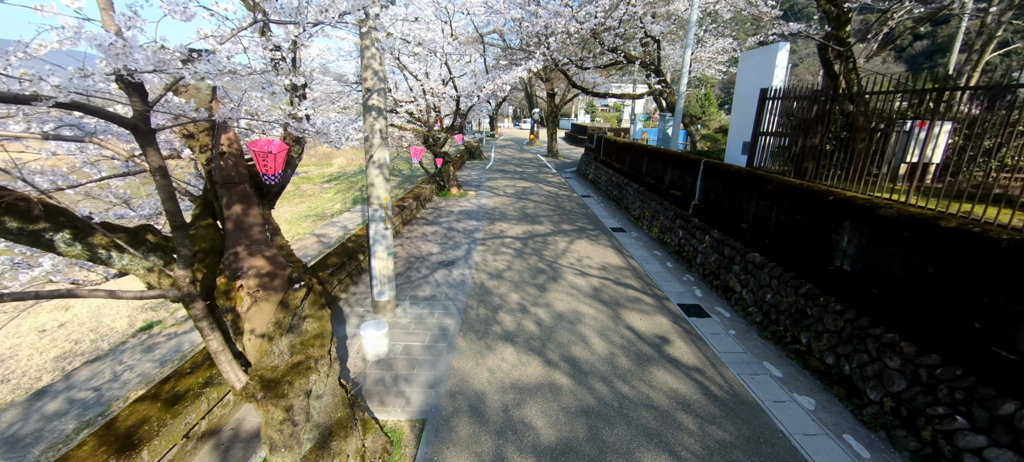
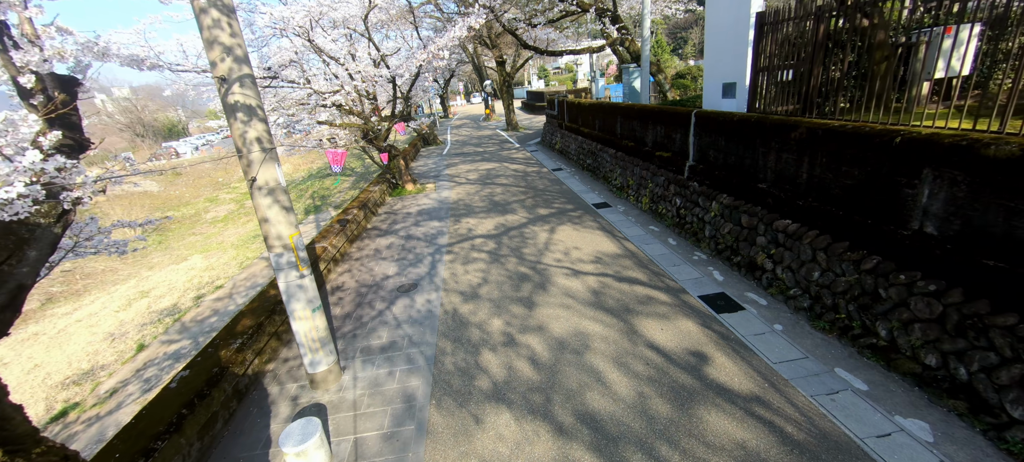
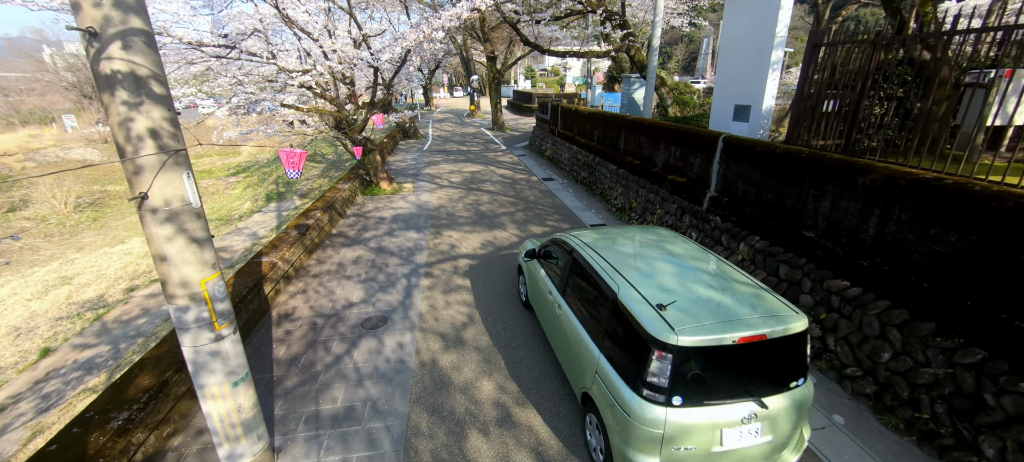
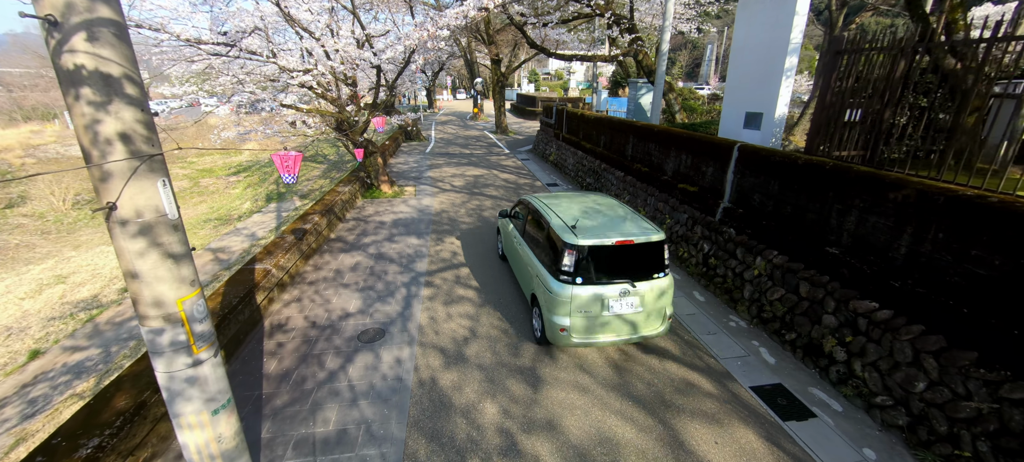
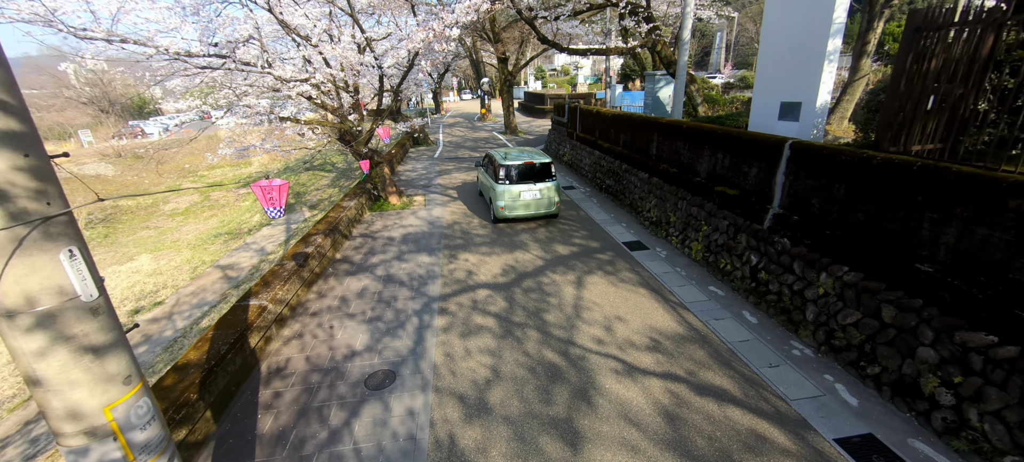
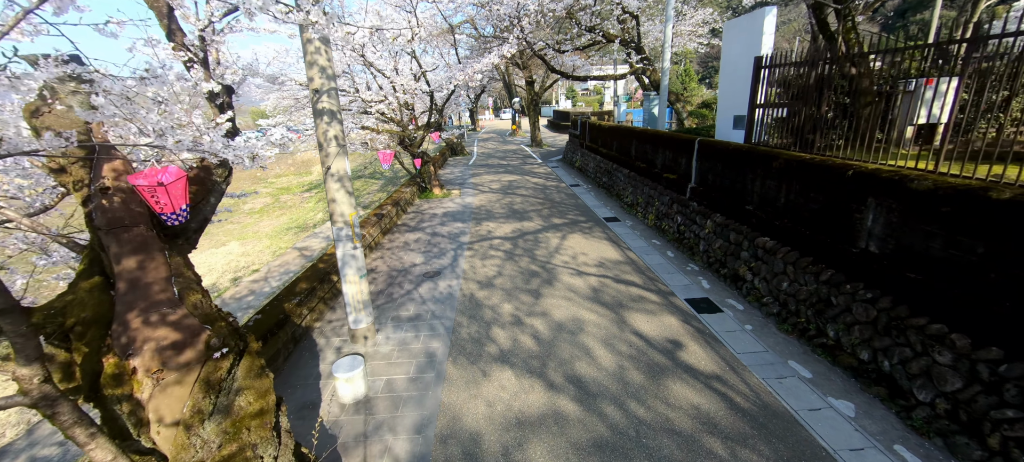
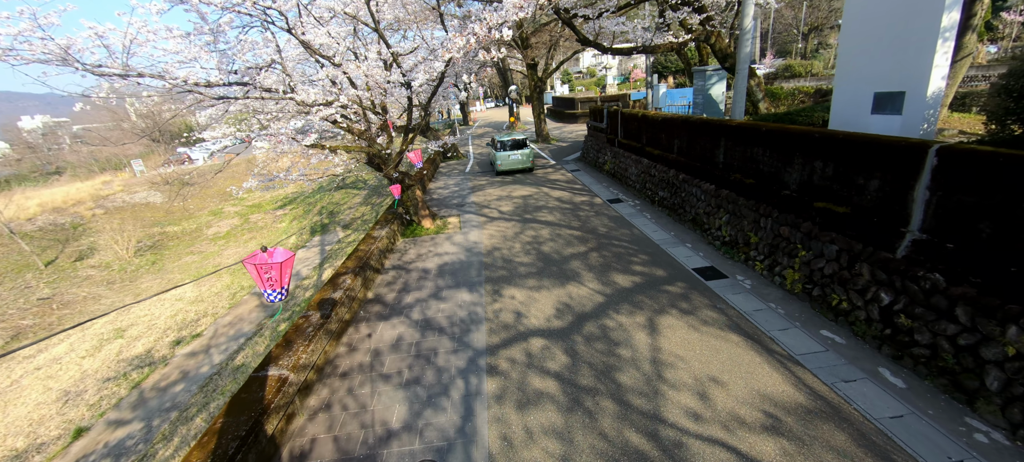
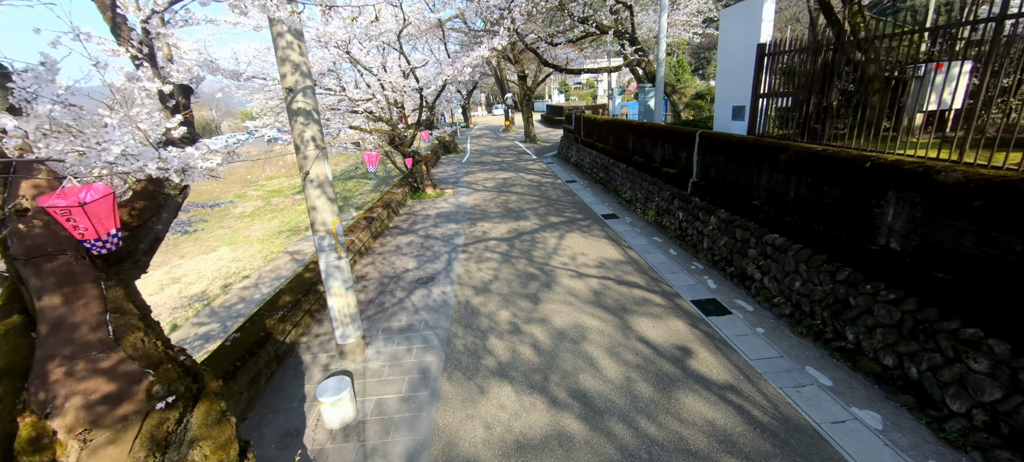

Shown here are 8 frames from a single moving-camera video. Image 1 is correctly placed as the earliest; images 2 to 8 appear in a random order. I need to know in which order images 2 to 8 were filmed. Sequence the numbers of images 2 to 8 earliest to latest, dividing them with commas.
6, 8, 2, 3, 4, 5, 7
